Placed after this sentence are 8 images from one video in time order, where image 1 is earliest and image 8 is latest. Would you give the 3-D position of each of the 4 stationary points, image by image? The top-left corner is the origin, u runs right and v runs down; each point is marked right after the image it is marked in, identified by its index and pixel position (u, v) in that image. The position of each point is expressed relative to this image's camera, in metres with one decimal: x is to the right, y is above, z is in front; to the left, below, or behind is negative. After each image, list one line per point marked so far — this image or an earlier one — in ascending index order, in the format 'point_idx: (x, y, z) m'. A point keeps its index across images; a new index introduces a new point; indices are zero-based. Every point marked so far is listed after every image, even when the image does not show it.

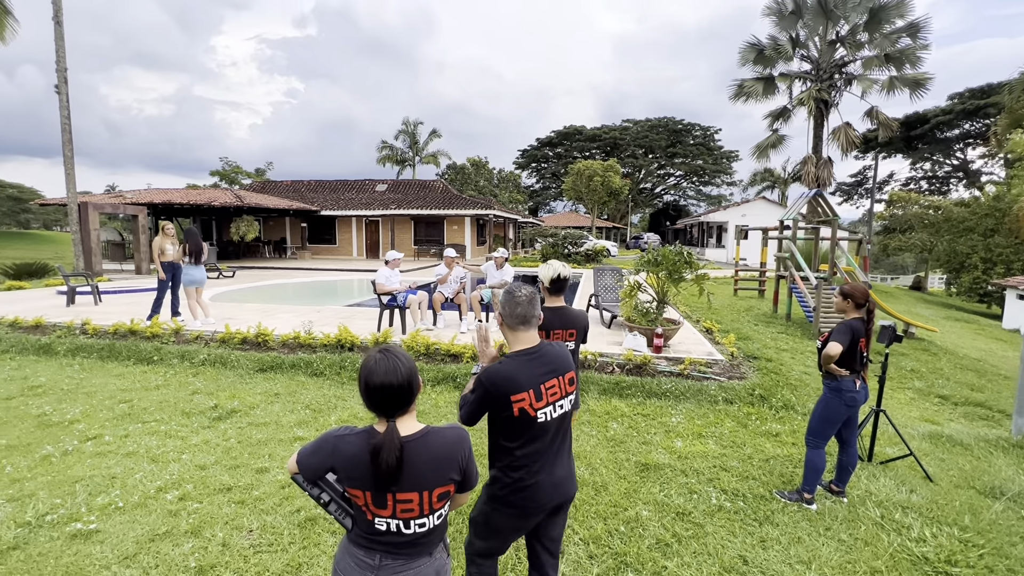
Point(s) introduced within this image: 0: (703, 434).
0: (+1.6, -1.2, +3.9) m
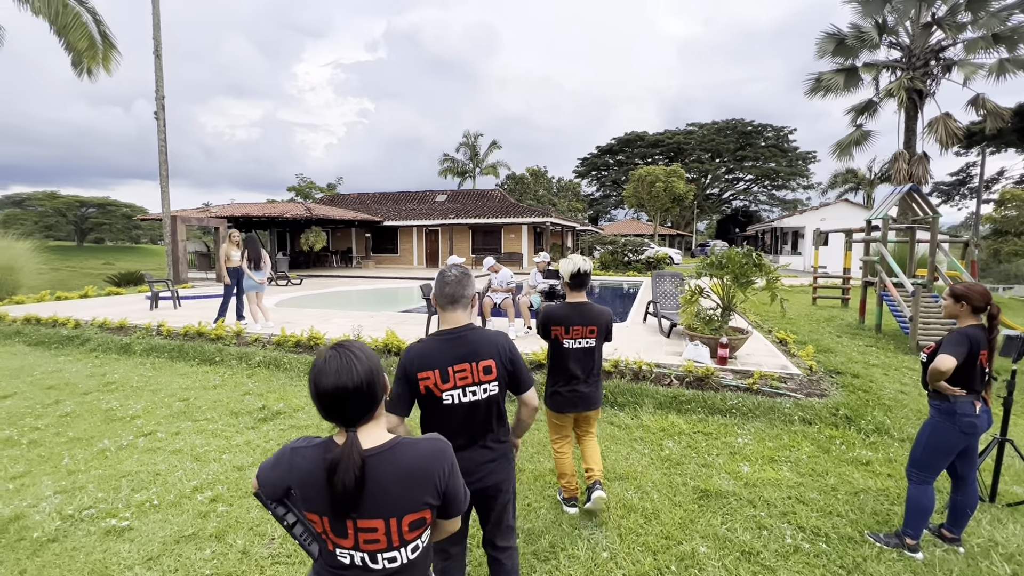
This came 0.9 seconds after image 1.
0: (+1.9, -1.2, +3.4) m
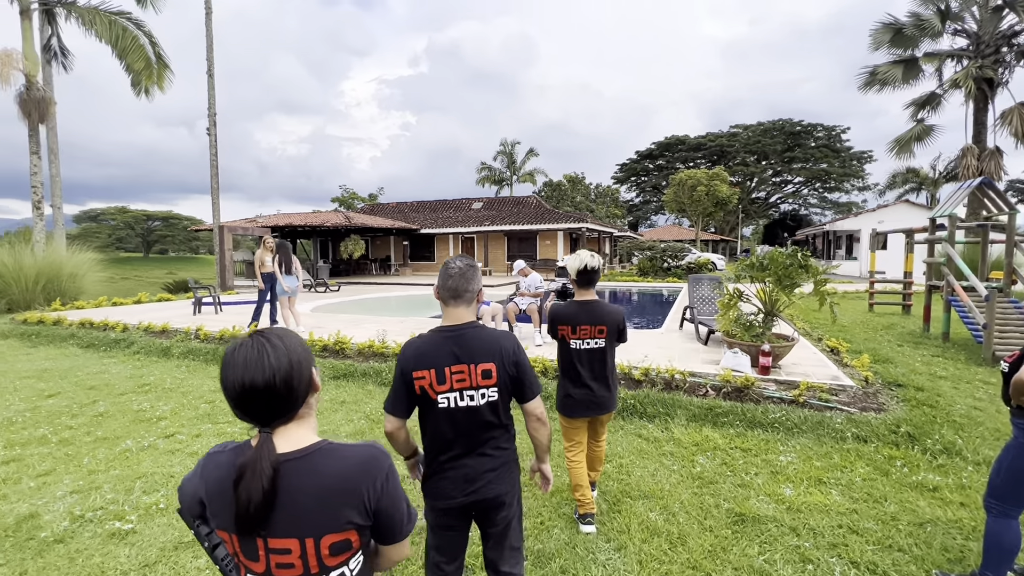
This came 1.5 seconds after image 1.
0: (+2.0, -1.2, +3.0) m
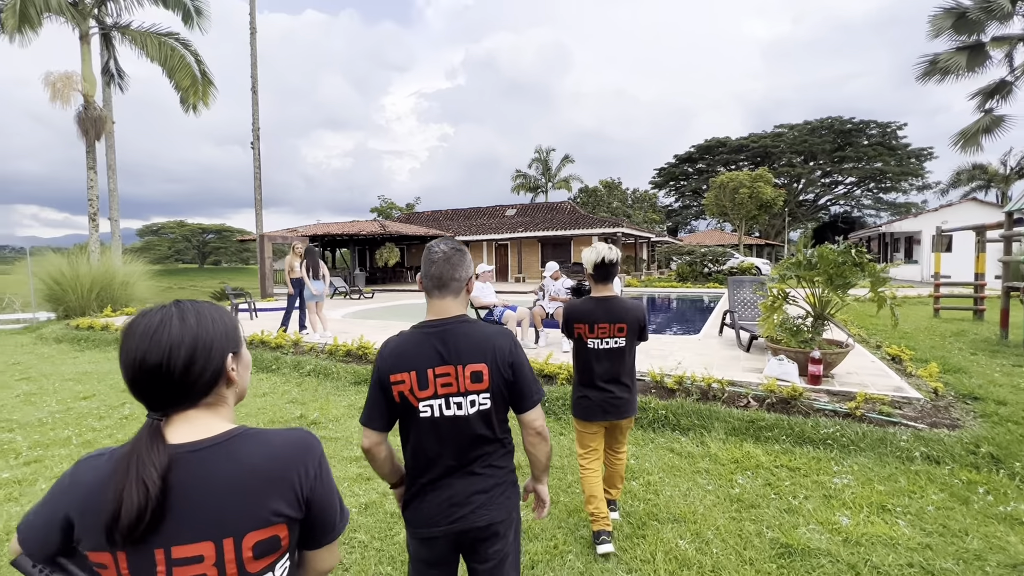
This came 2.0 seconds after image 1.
0: (+2.1, -1.2, +2.6) m
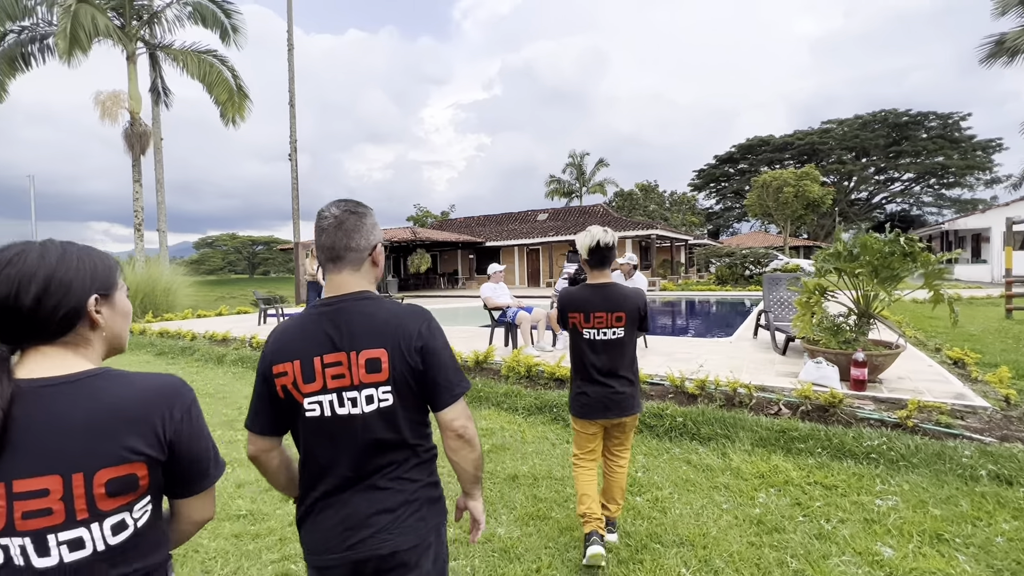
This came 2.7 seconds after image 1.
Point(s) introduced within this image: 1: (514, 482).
0: (+2.0, -1.1, +2.2) m
1: (0.0, -1.2, +2.9) m
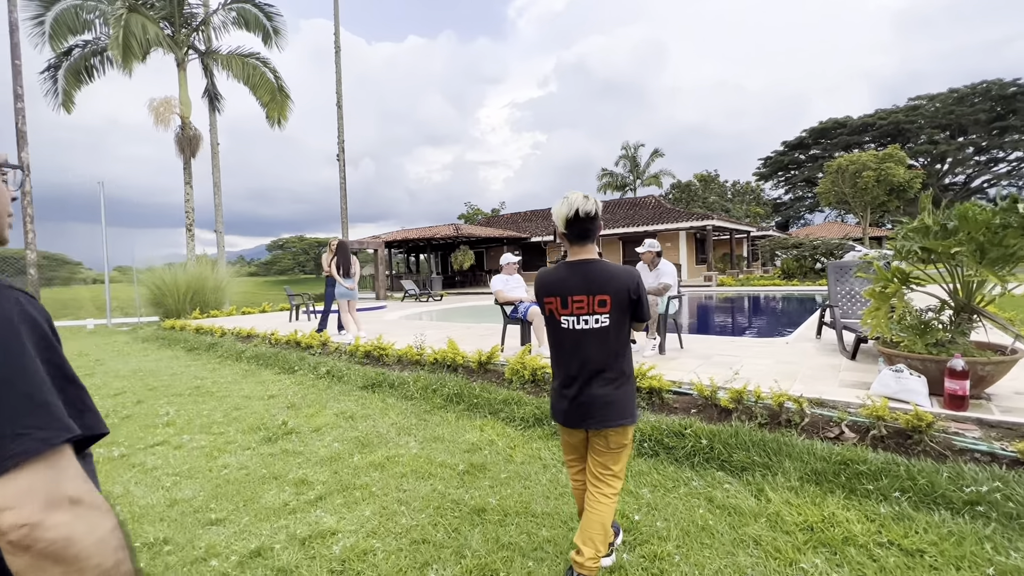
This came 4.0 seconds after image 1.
0: (+1.7, -1.1, +1.3) m
1: (-0.2, -1.1, +2.3) m
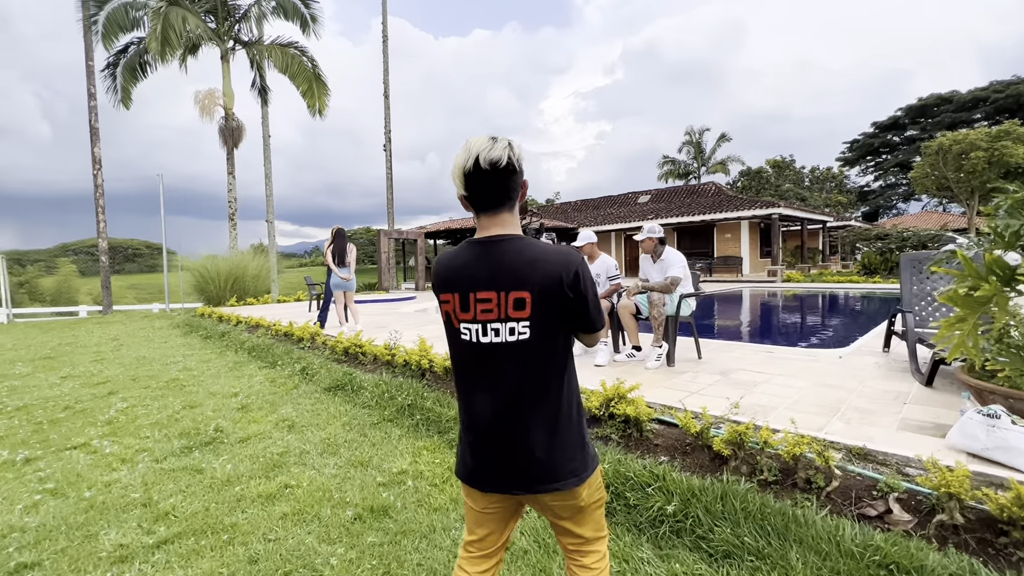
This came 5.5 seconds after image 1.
0: (+1.1, -1.1, +0.5) m
1: (-0.7, -1.1, +1.7) m
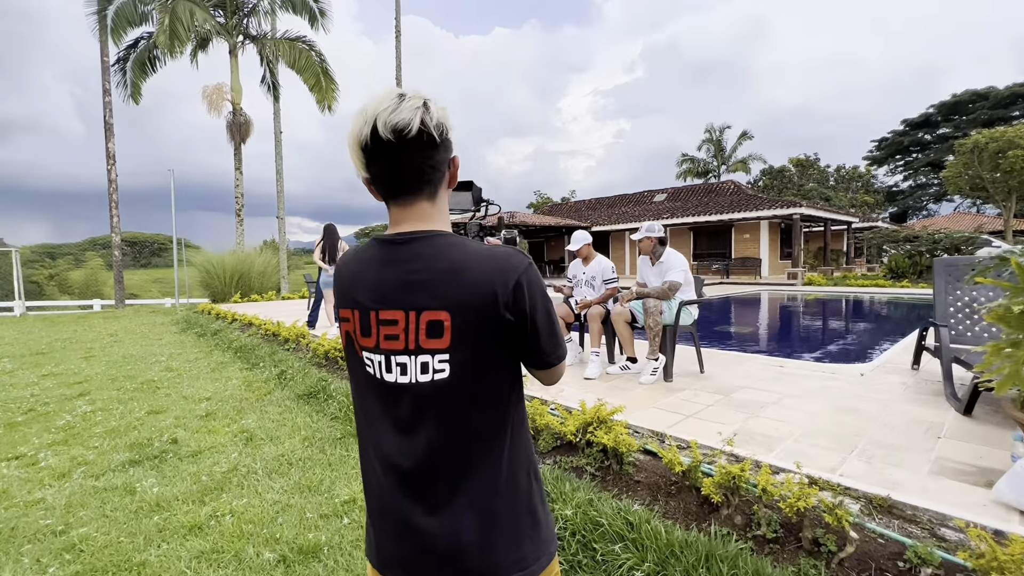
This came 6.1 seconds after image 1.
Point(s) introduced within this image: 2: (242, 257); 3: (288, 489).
0: (+0.8, -1.1, +0.1) m
1: (-0.9, -1.1, +1.4) m
2: (-7.5, +0.9, +13.2) m
3: (-1.2, -1.1, +2.5) m
